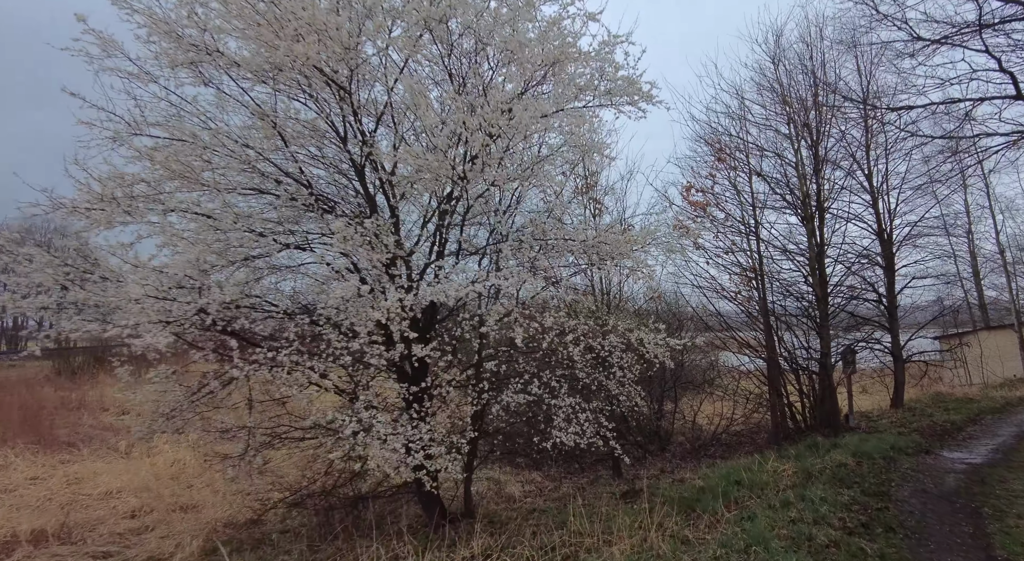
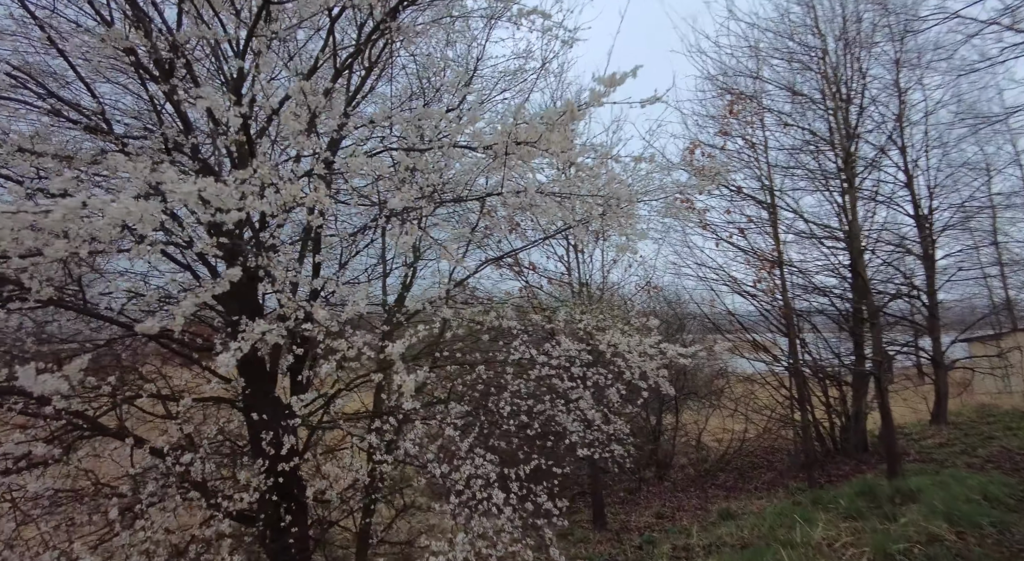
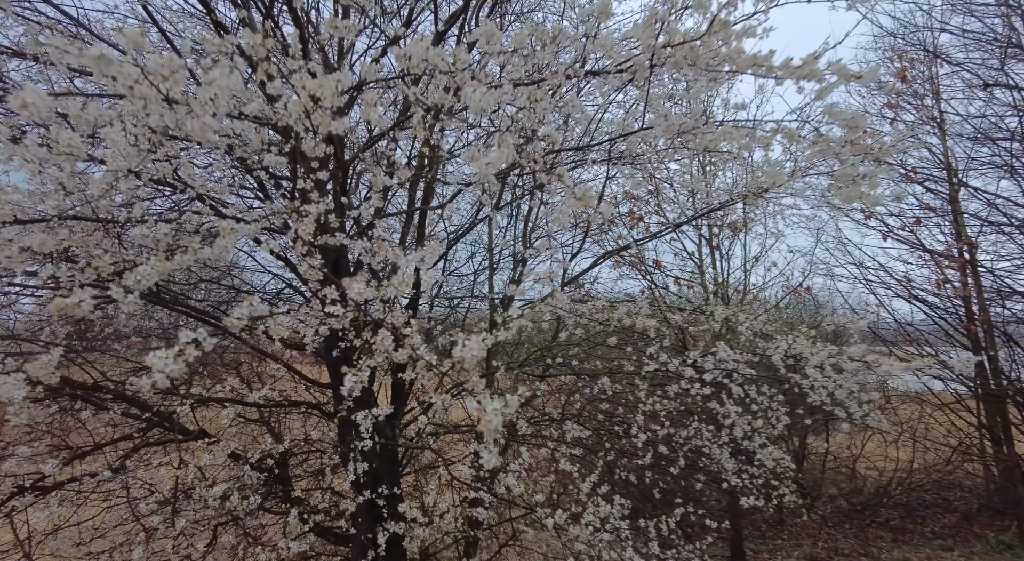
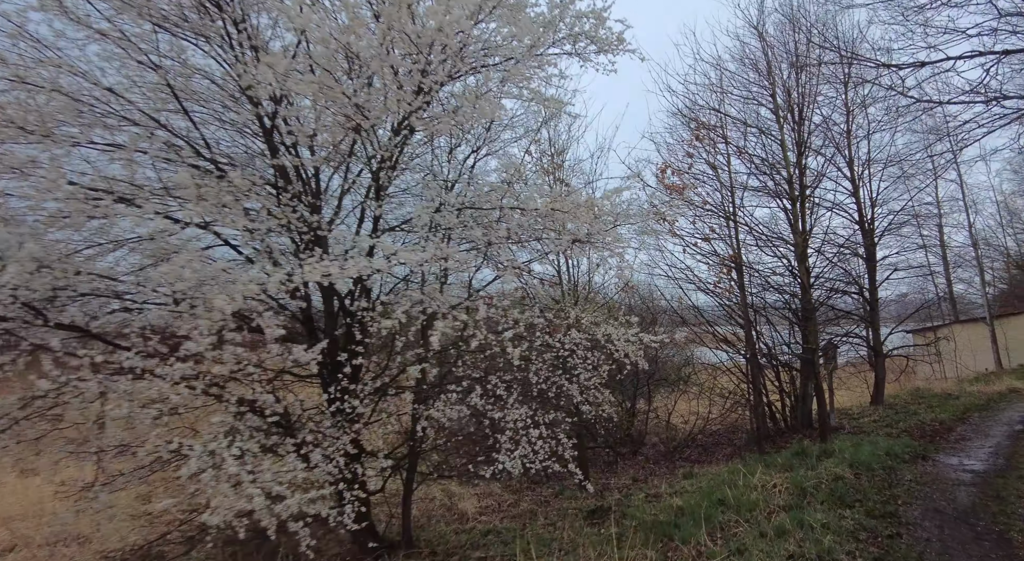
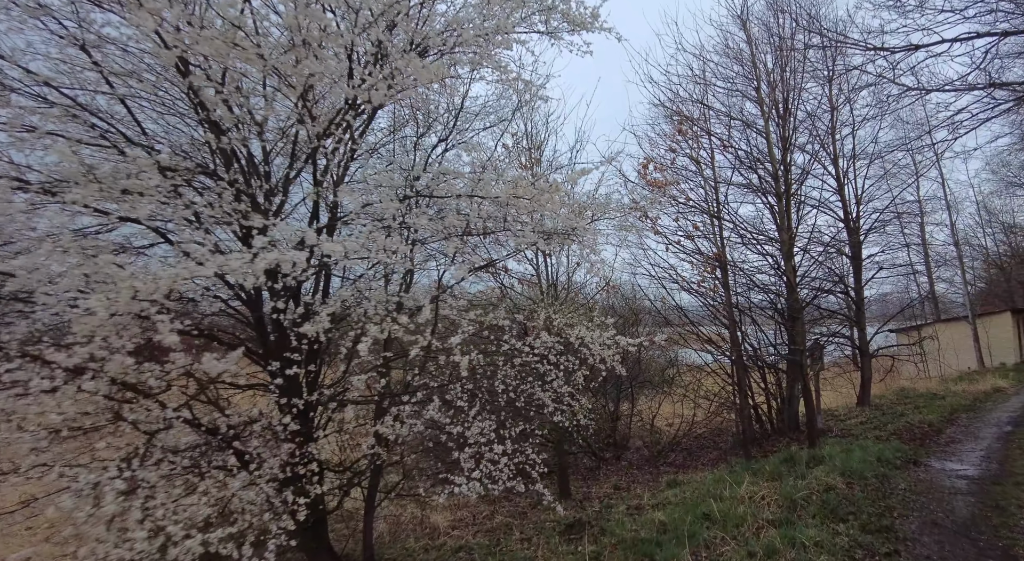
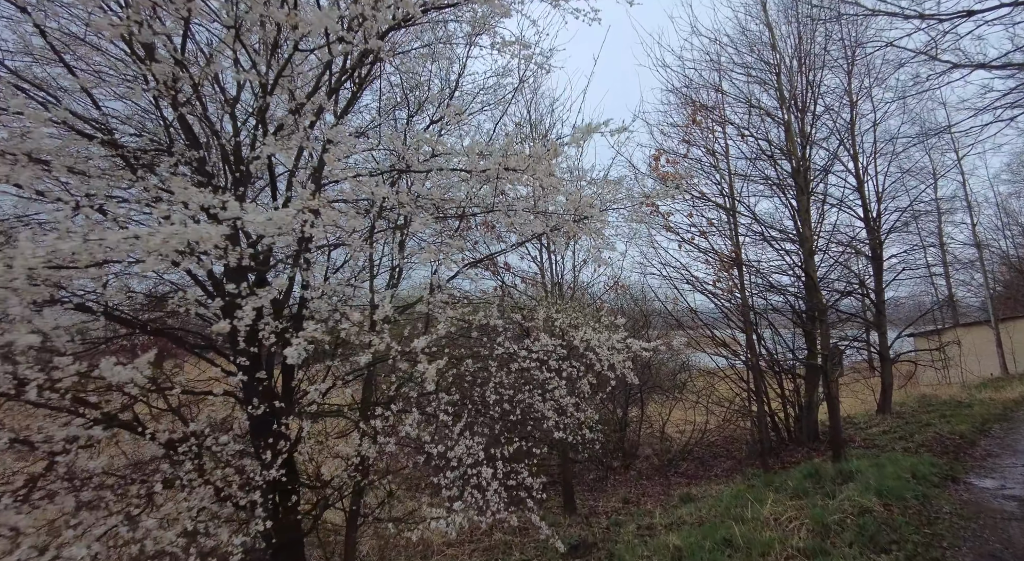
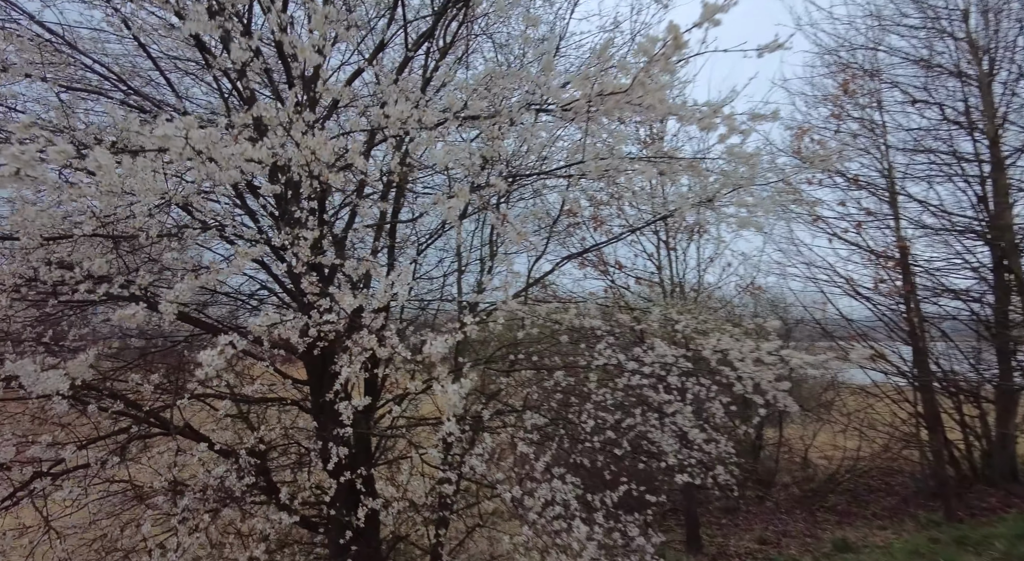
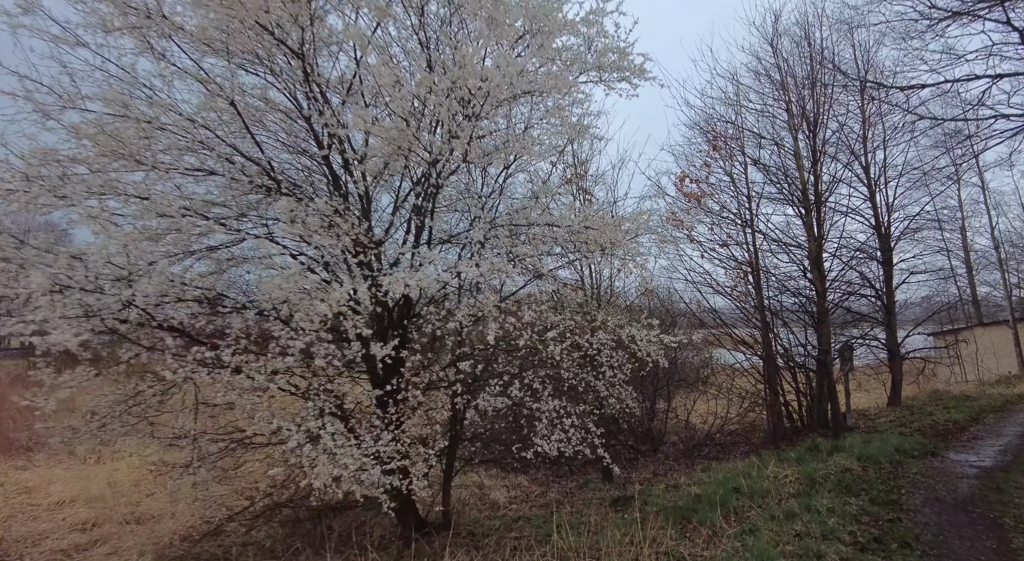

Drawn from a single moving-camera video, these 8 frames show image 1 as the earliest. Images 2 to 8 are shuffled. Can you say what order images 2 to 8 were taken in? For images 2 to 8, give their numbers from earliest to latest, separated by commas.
8, 4, 5, 6, 2, 7, 3
